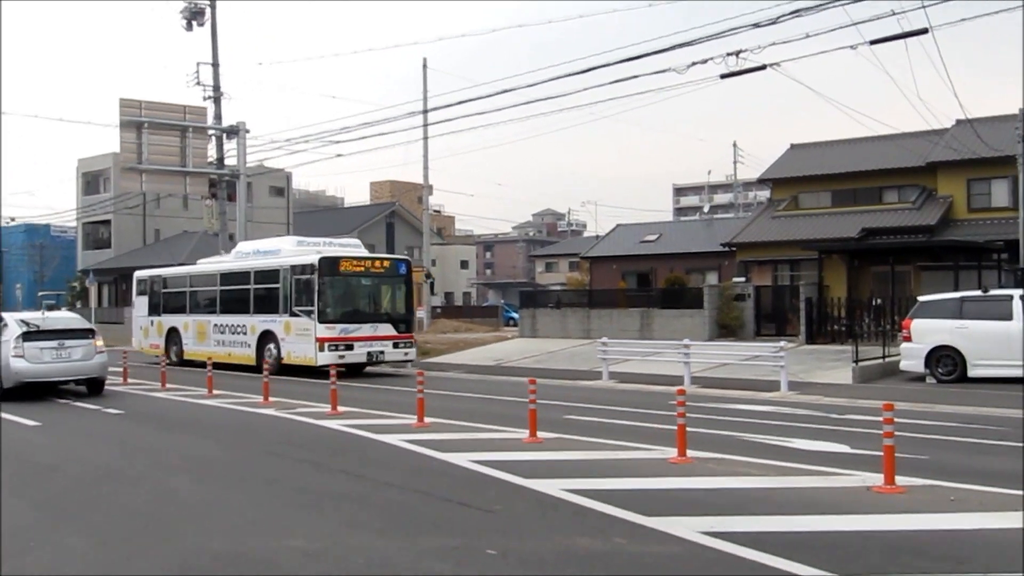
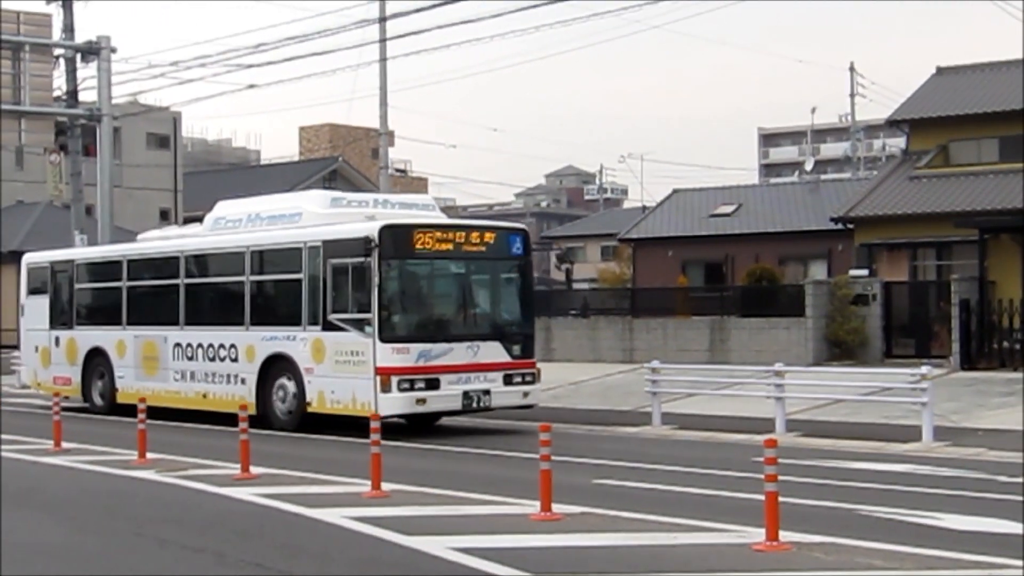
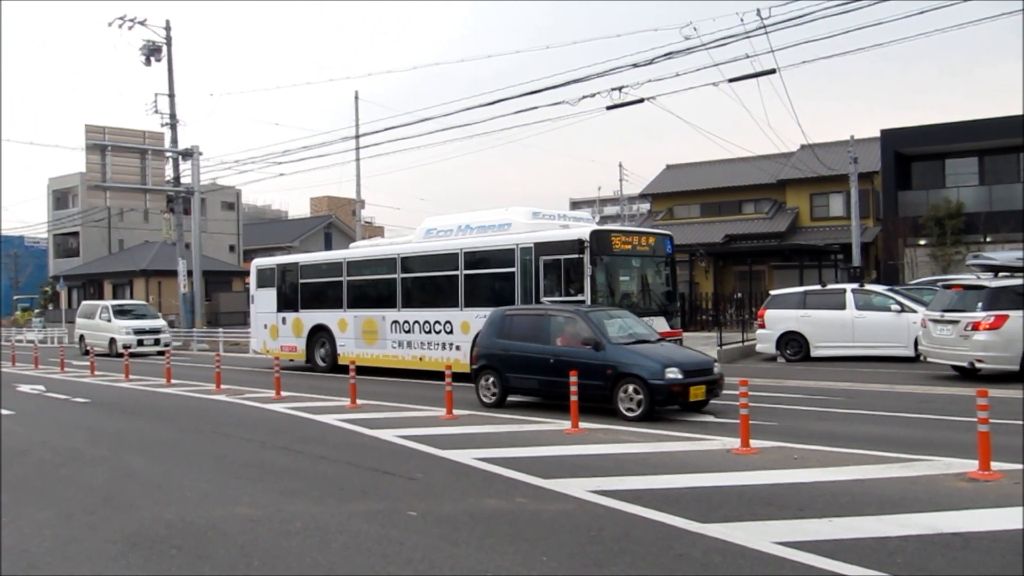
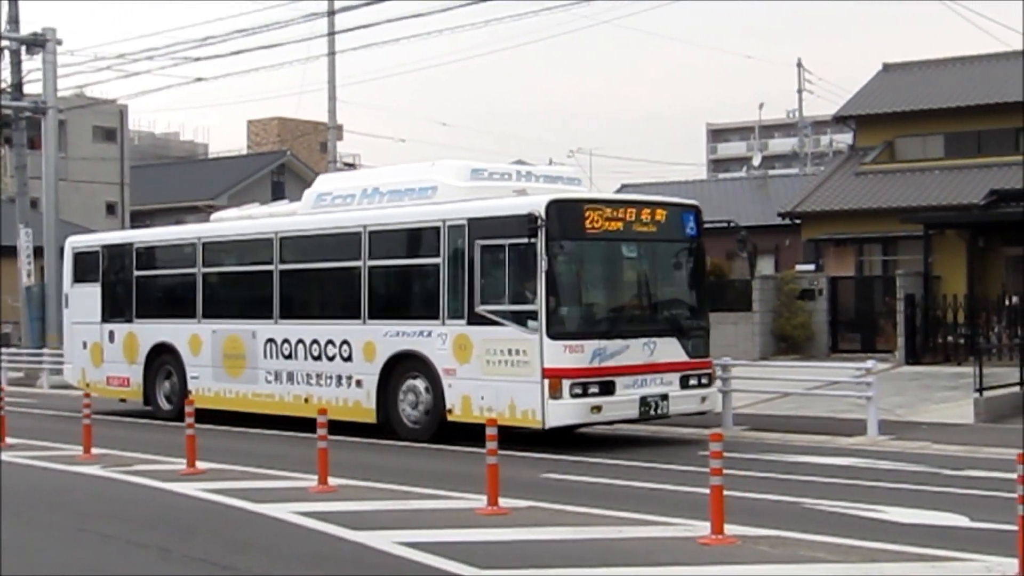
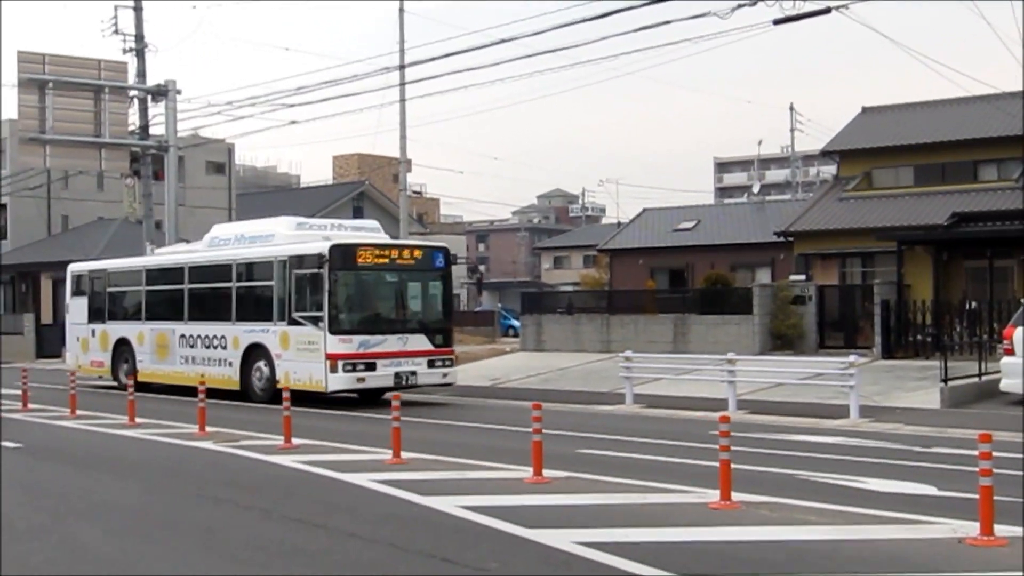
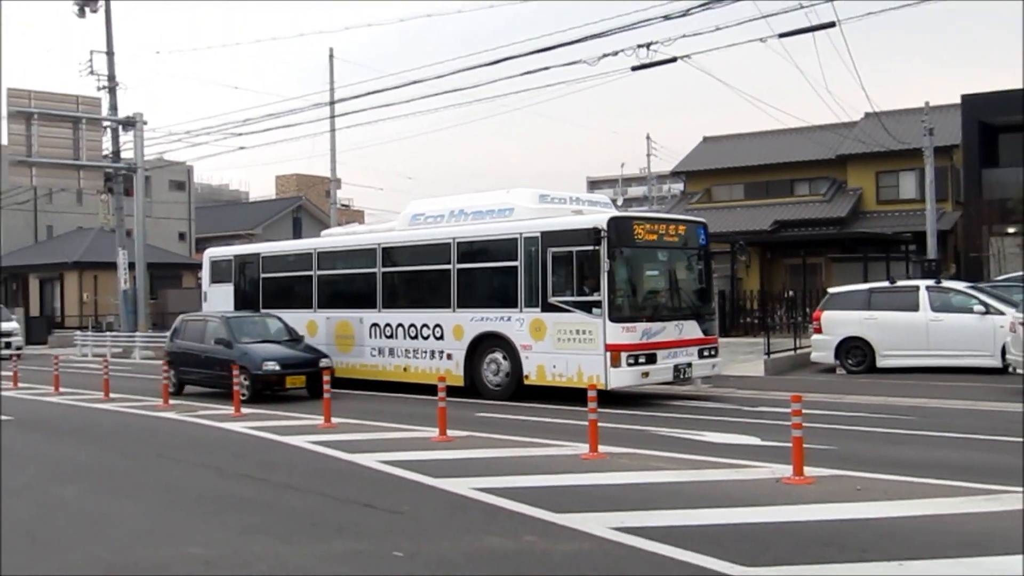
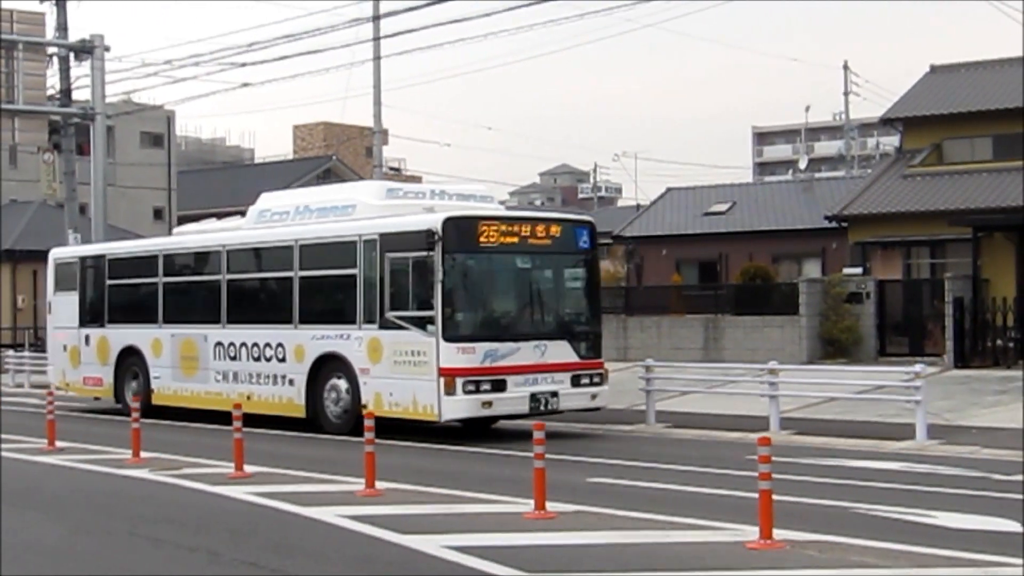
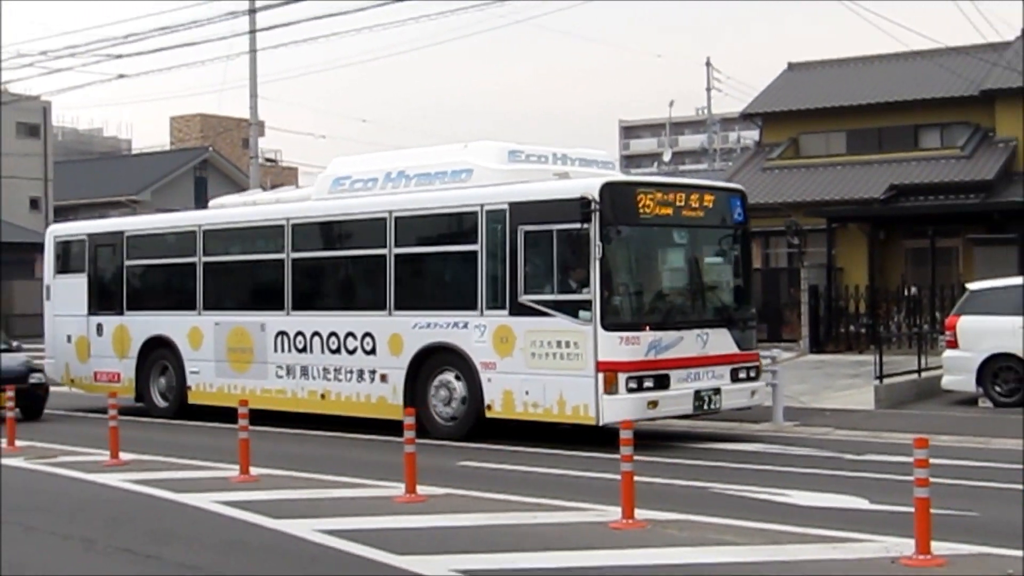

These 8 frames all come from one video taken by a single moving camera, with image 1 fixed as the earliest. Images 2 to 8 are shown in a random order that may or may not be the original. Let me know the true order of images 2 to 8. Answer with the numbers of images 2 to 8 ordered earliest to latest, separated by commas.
5, 2, 7, 4, 8, 6, 3
